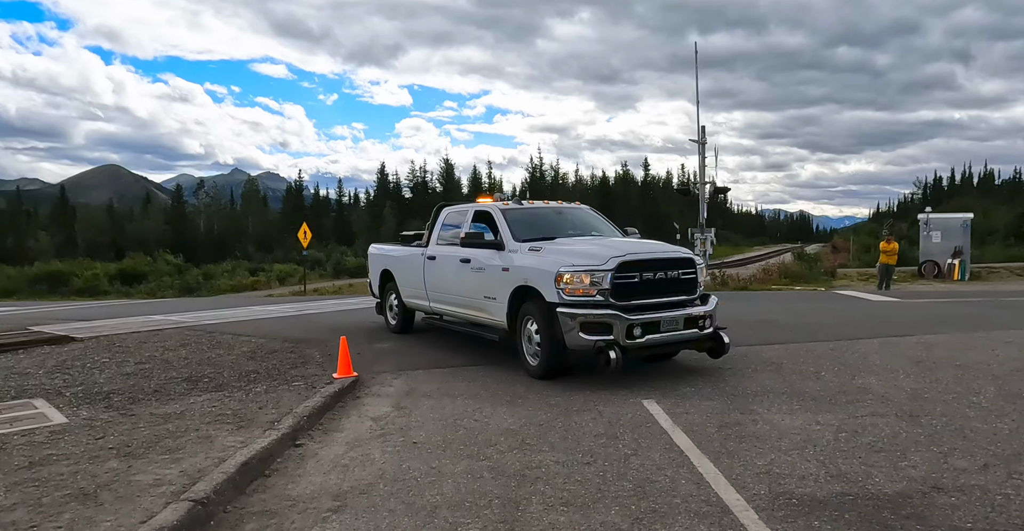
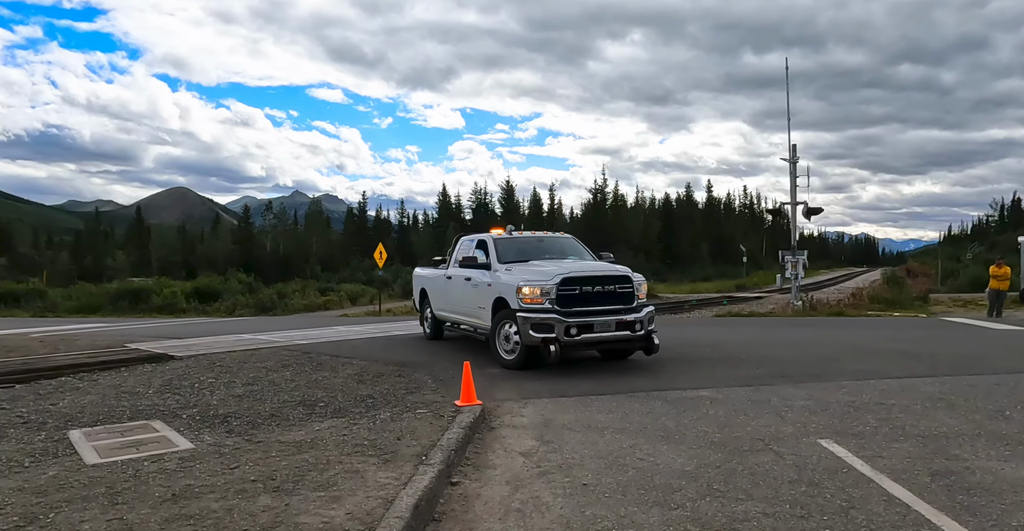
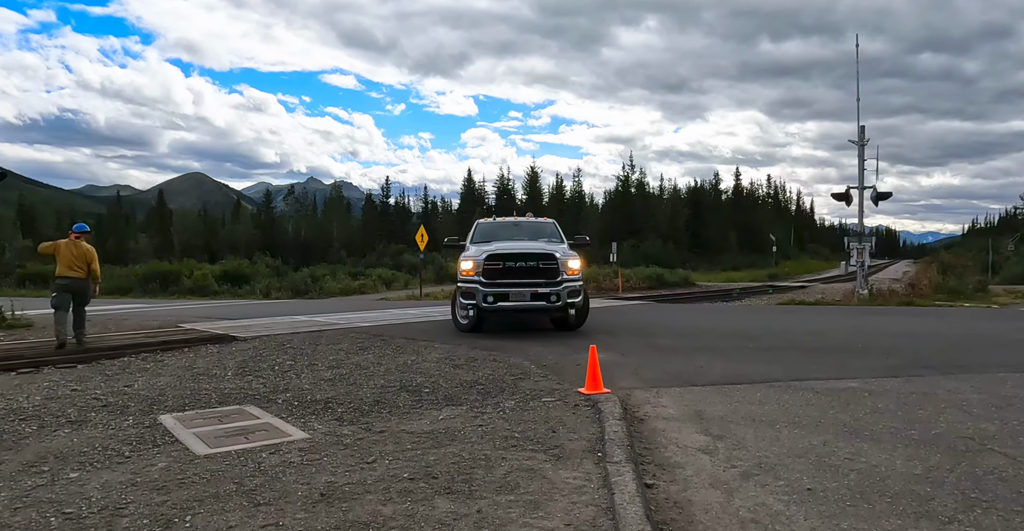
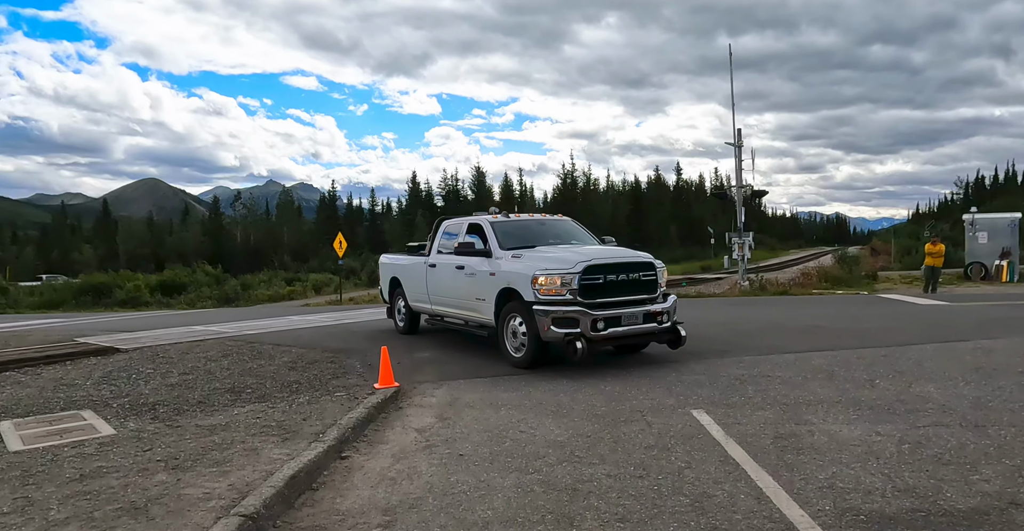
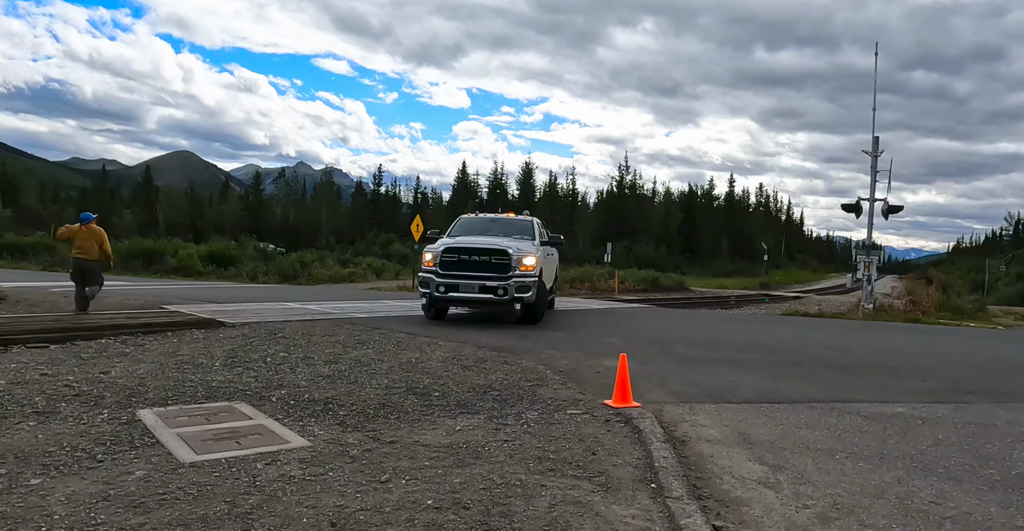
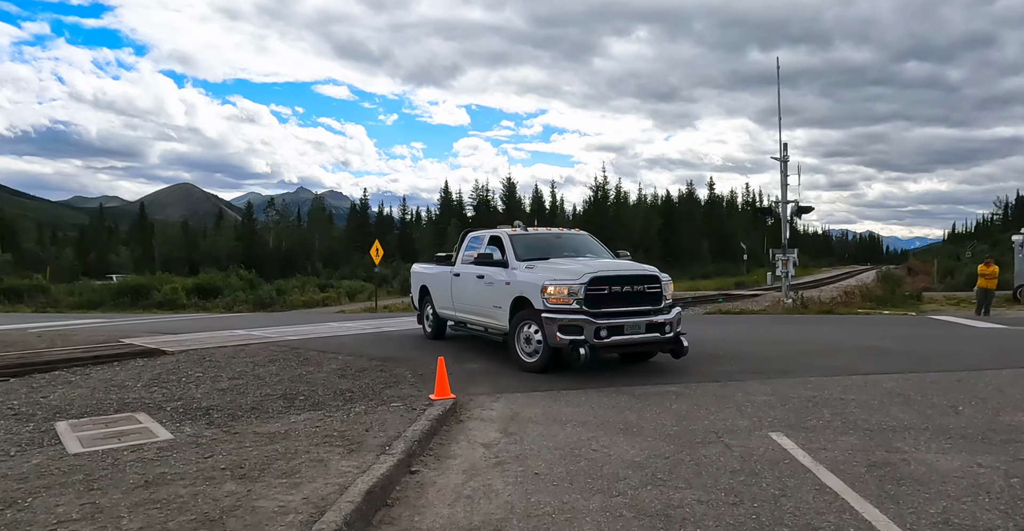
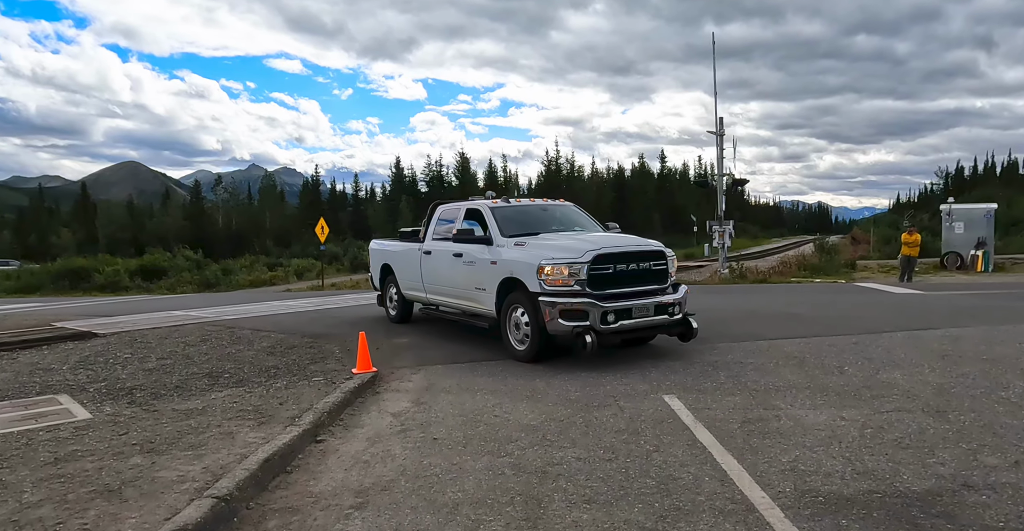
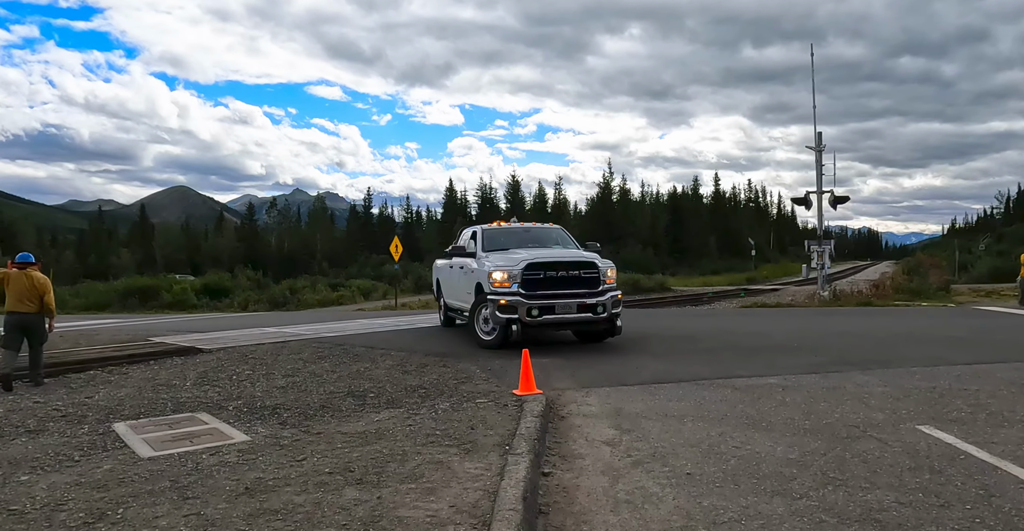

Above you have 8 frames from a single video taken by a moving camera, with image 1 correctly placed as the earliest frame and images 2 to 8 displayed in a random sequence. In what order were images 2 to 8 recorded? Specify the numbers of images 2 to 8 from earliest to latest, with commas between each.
7, 4, 6, 2, 8, 3, 5
